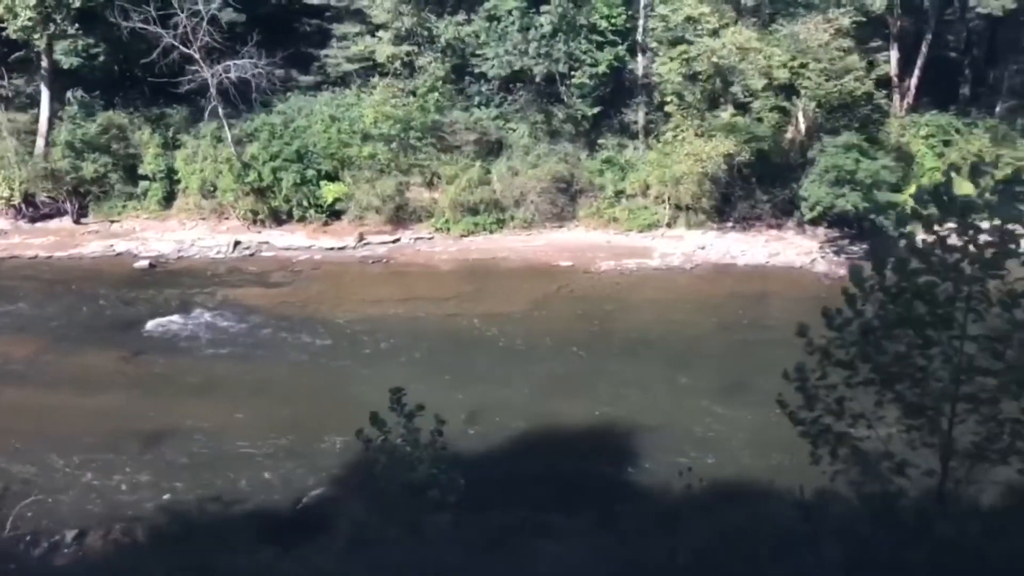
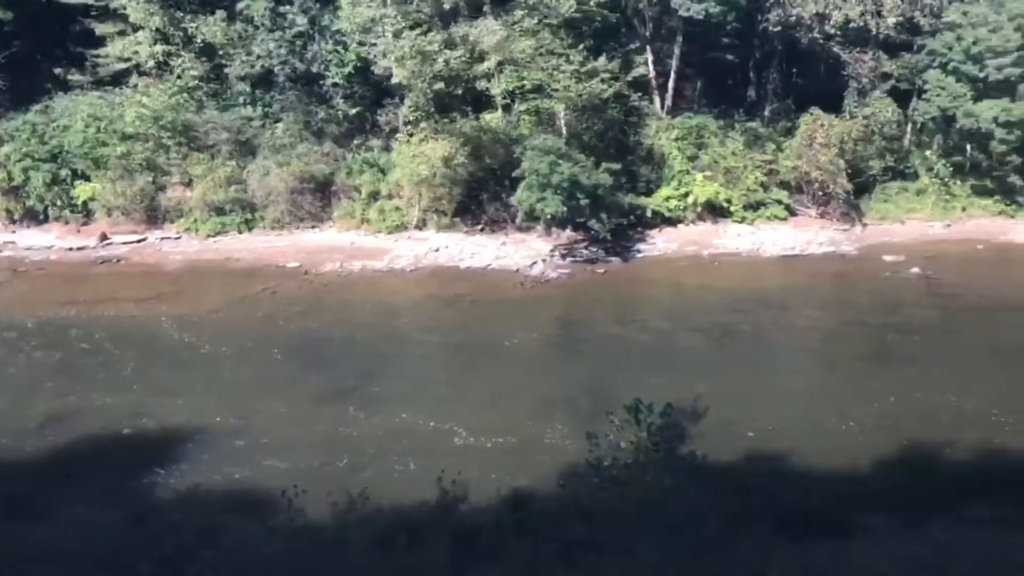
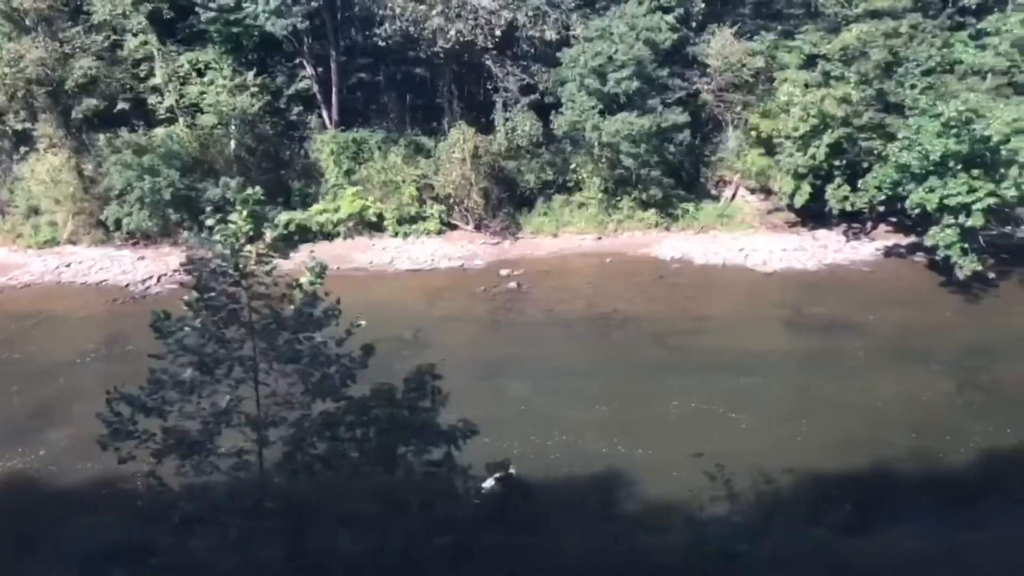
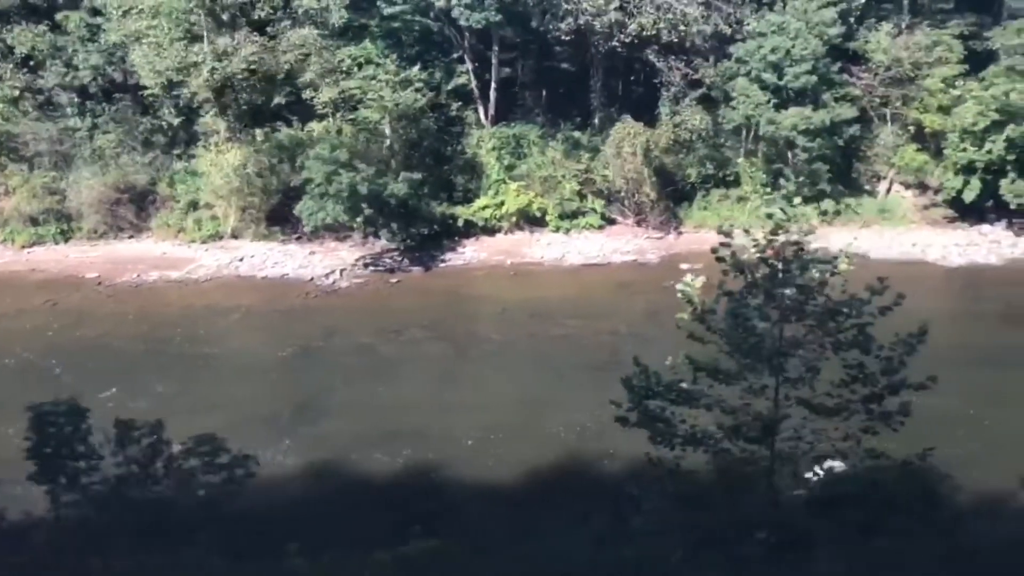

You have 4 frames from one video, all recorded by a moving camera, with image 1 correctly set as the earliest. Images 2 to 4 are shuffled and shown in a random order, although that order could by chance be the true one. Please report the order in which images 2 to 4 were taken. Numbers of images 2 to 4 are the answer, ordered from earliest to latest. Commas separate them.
2, 4, 3
